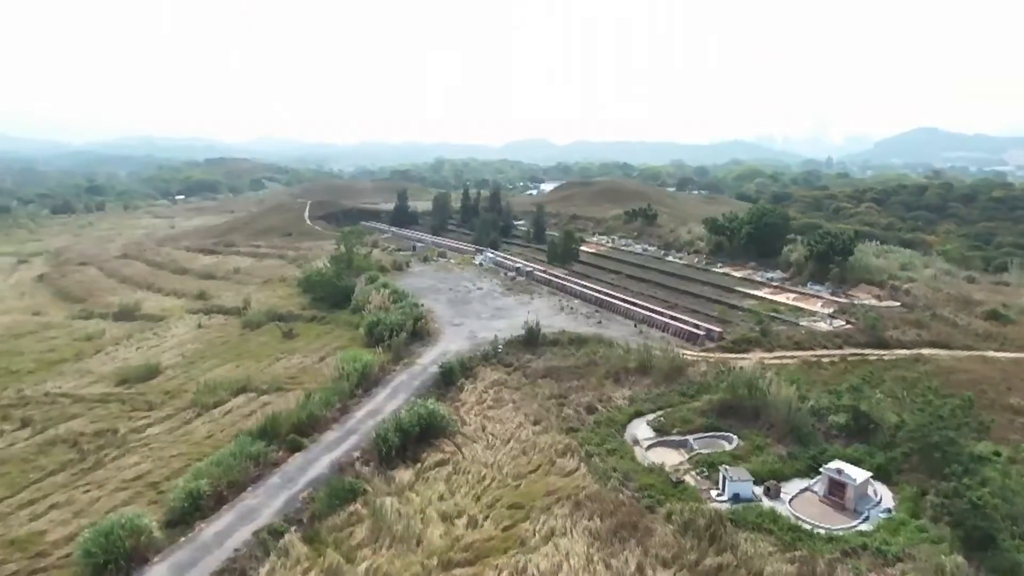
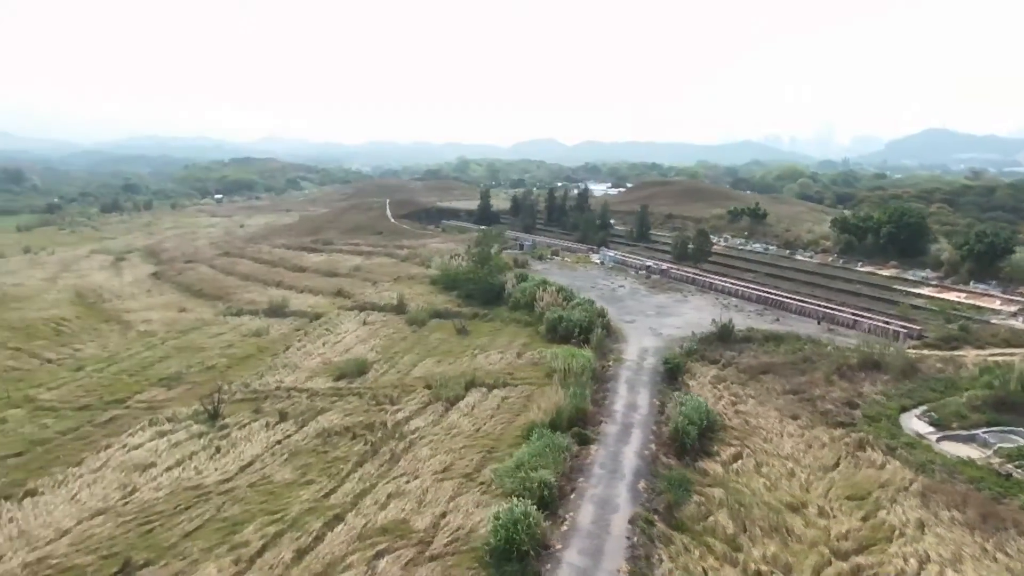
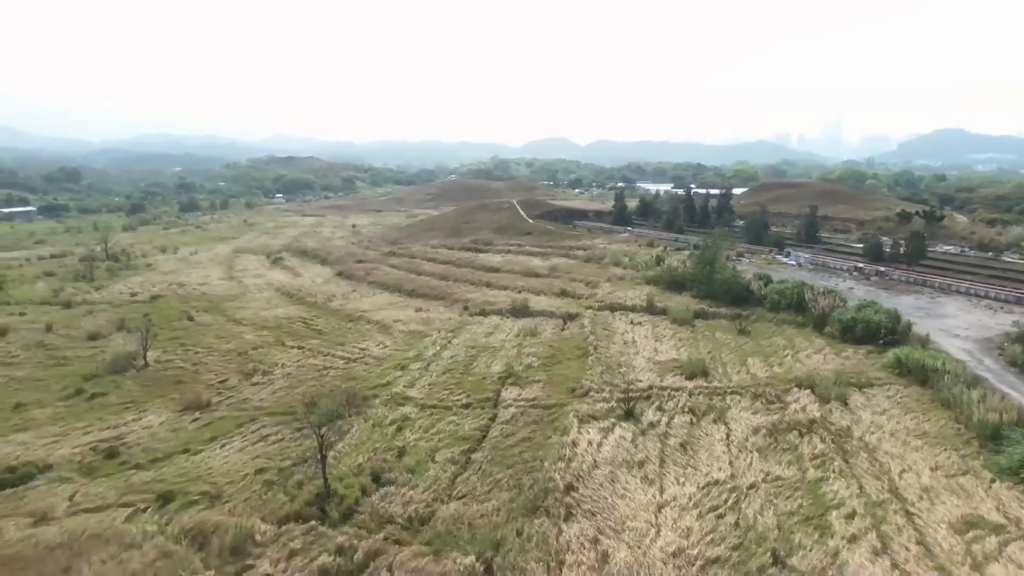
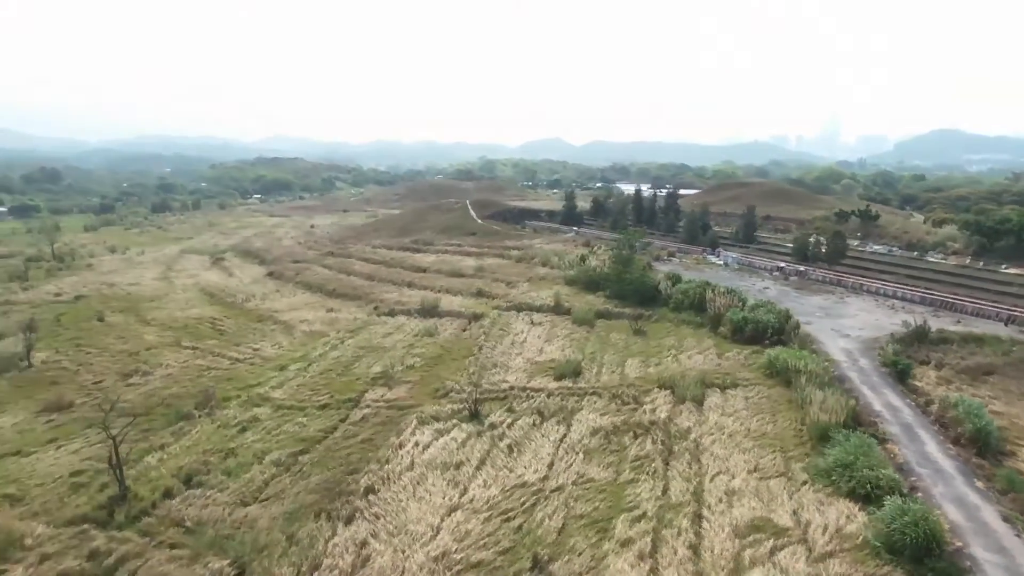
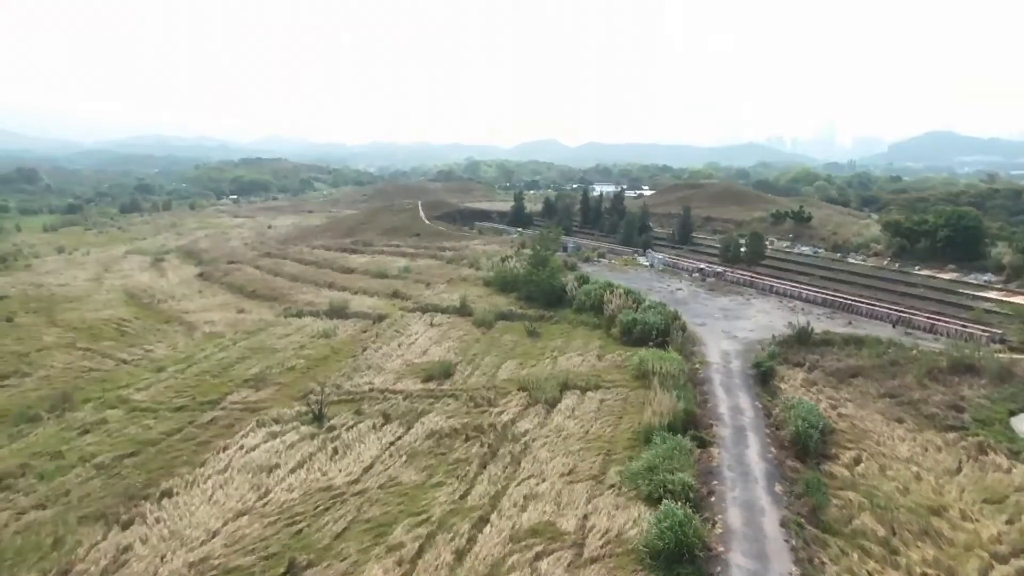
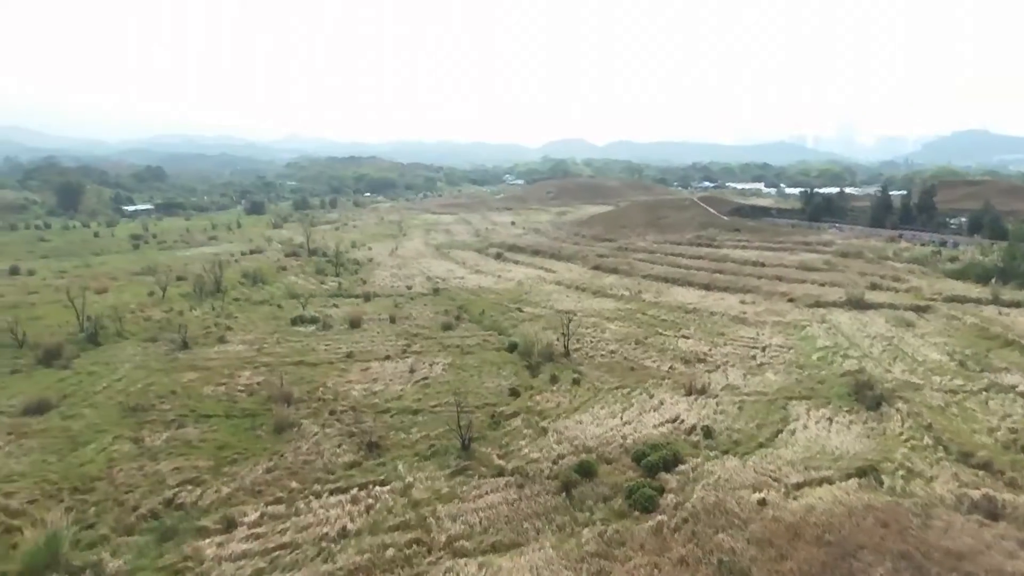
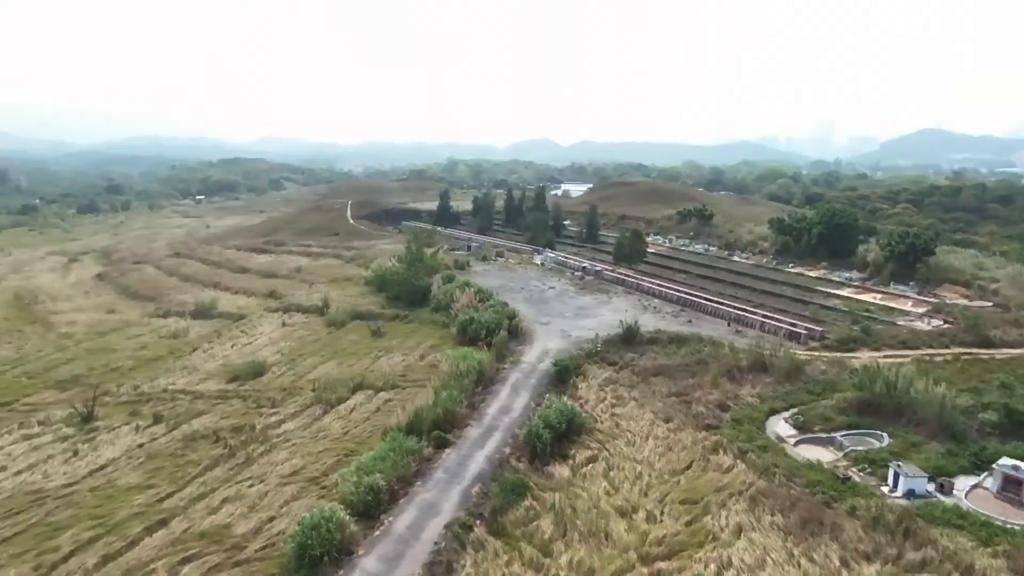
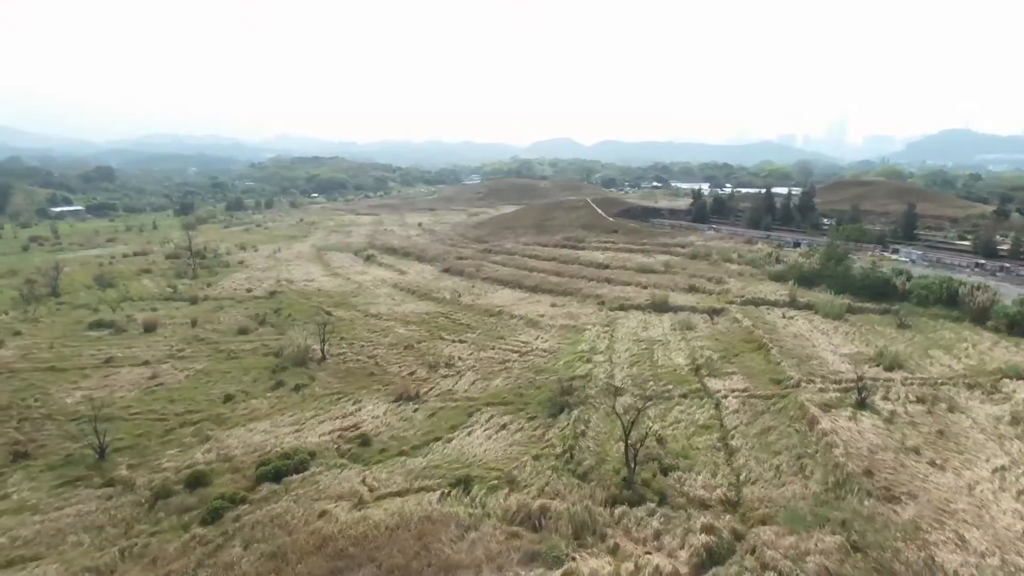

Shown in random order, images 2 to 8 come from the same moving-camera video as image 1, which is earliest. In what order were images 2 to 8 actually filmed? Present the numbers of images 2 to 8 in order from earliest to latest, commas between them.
7, 2, 5, 4, 3, 8, 6
